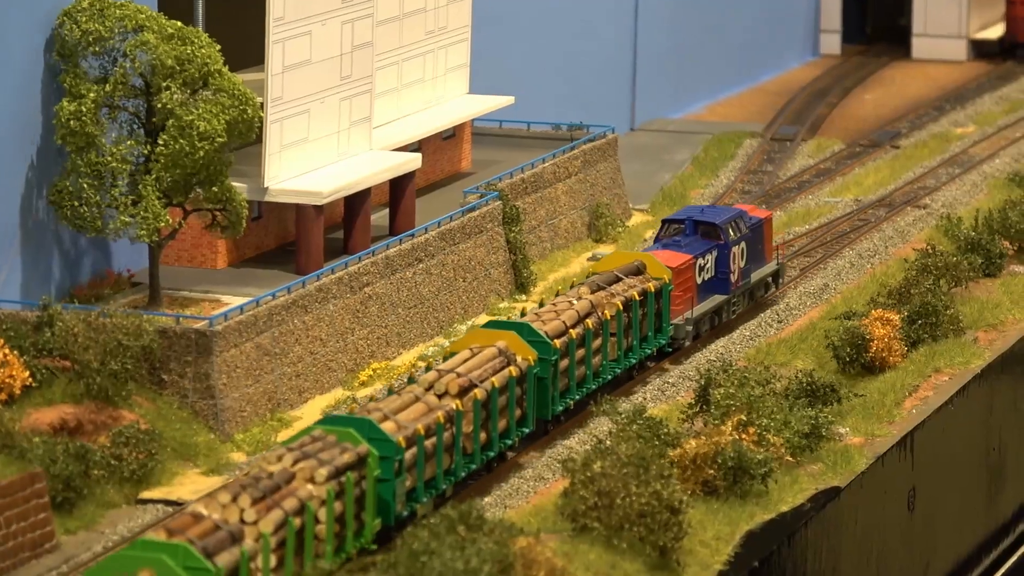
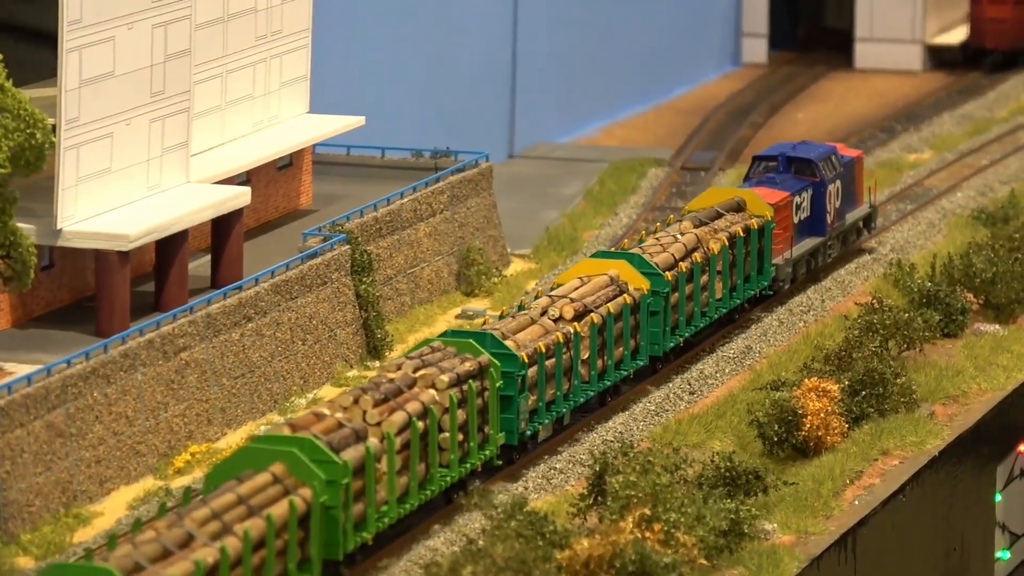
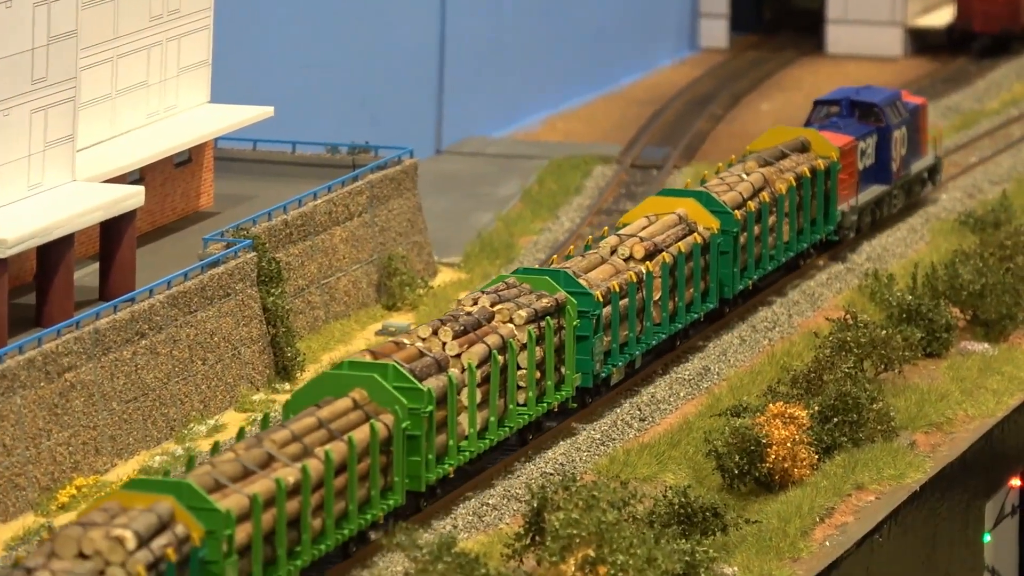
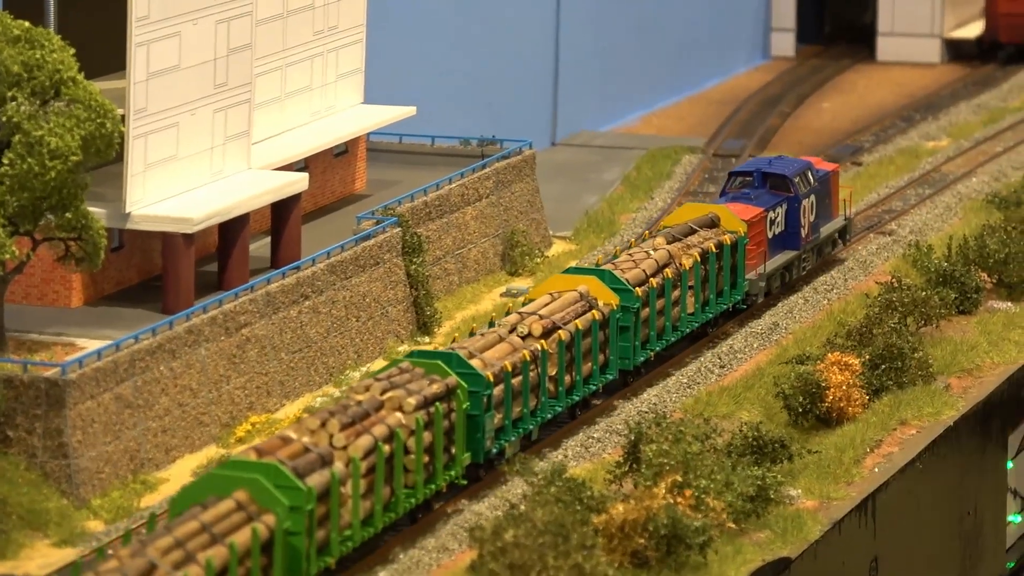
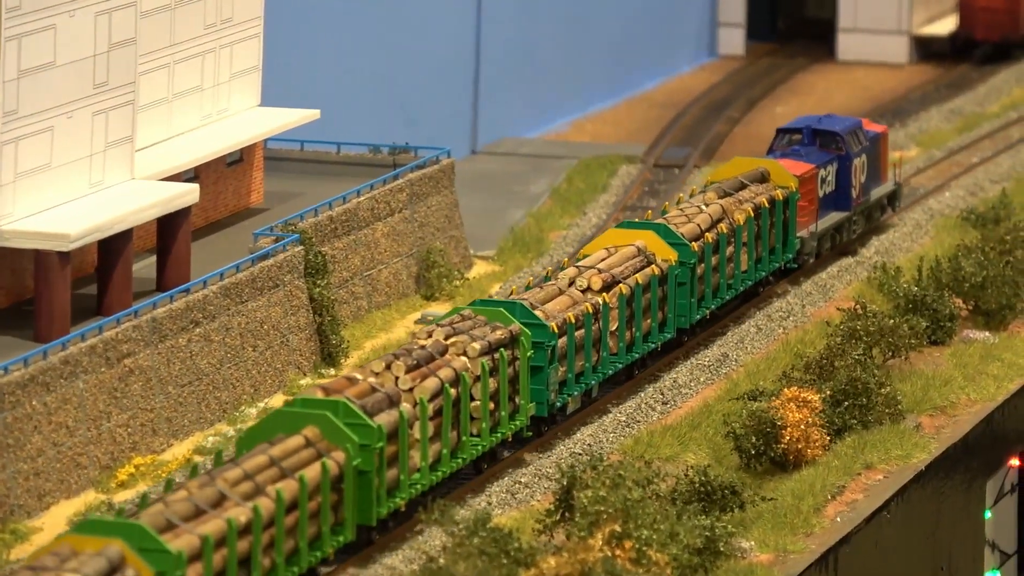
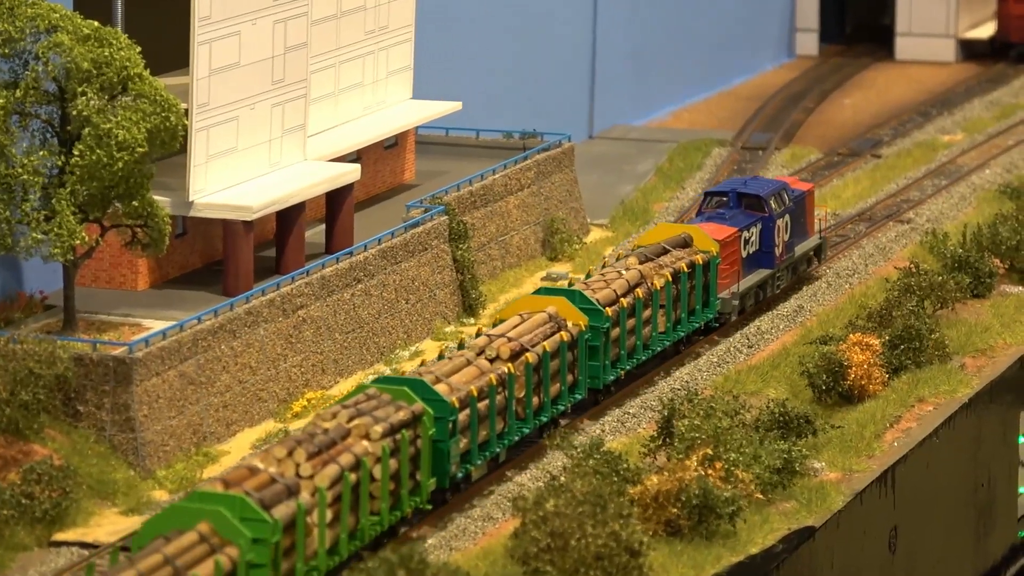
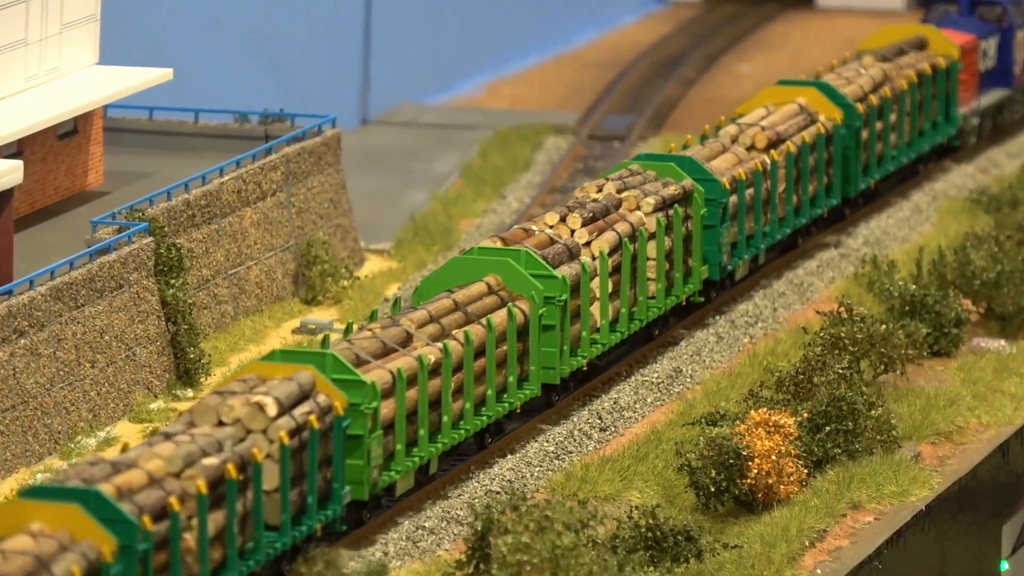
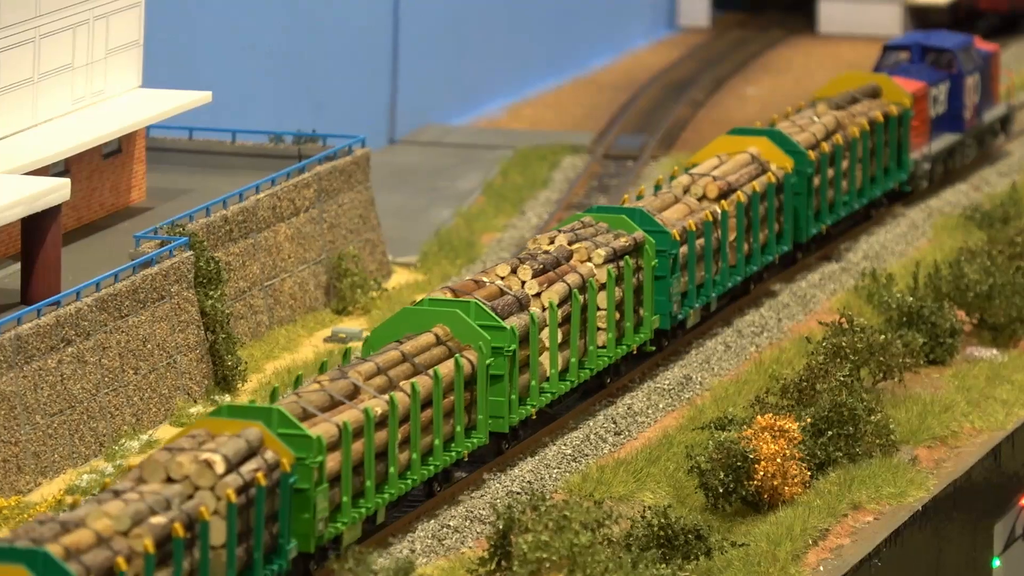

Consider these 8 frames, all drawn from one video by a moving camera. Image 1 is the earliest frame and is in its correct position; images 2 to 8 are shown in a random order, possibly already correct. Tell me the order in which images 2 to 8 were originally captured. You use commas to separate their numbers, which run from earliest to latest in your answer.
6, 4, 2, 5, 3, 8, 7
